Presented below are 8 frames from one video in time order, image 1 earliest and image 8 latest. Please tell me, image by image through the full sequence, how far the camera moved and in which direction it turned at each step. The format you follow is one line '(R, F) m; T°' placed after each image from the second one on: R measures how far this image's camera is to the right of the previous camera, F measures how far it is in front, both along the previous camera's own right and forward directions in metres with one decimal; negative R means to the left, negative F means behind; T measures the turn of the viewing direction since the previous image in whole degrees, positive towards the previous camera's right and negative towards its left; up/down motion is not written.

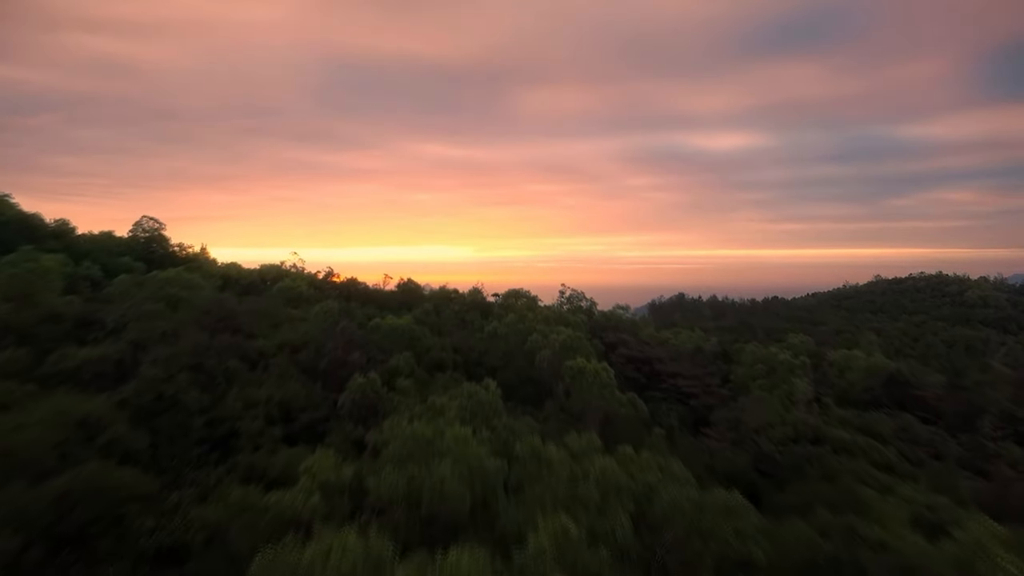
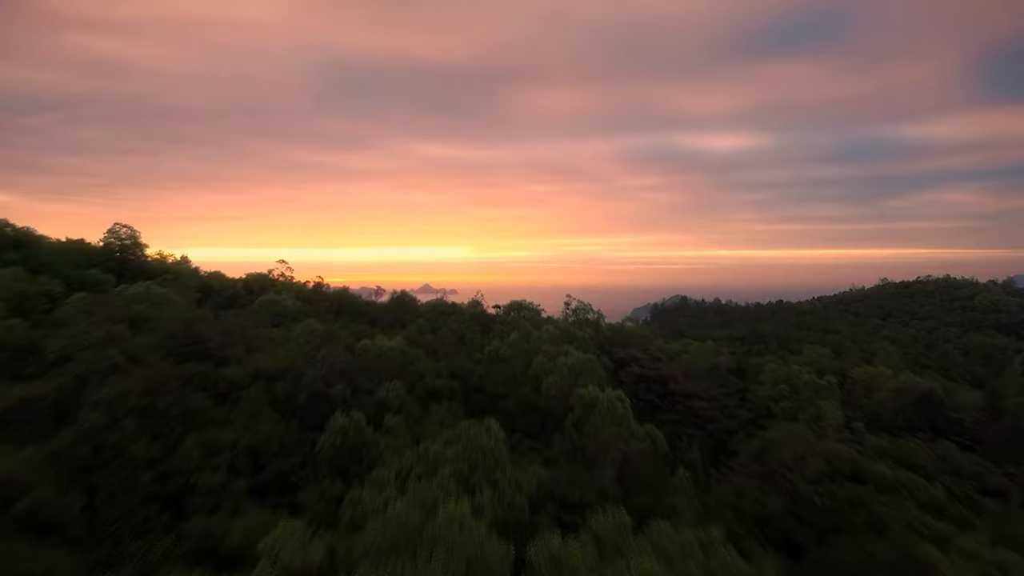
(-0.1, +1.1) m; 0°
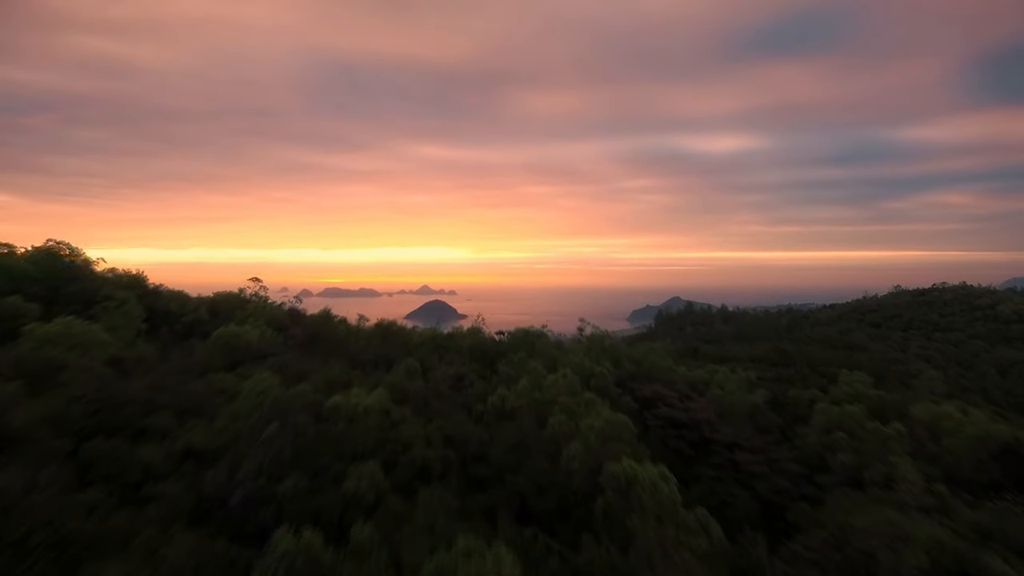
(-0.2, +2.1) m; 0°
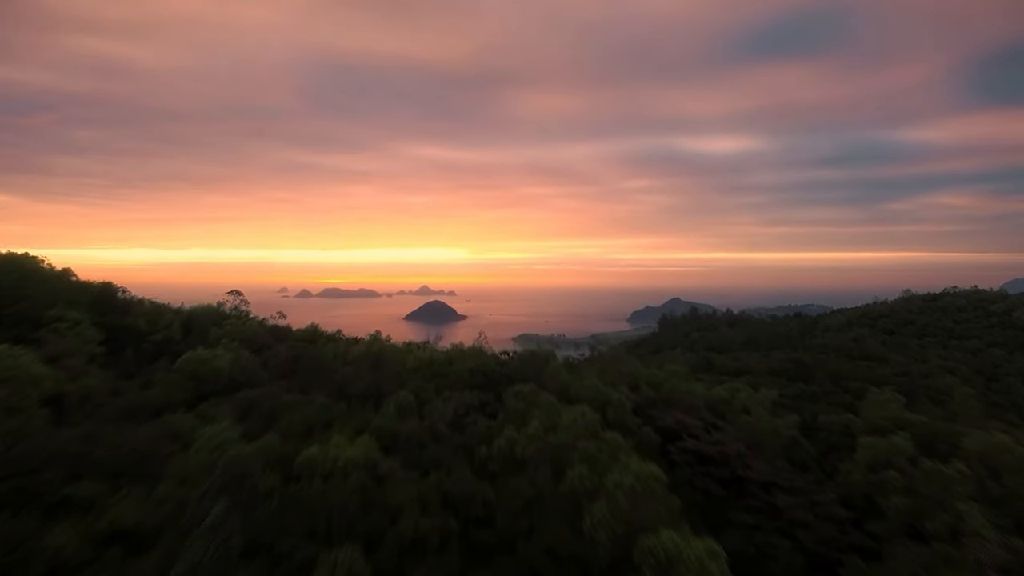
(-0.2, +1.3) m; 0°
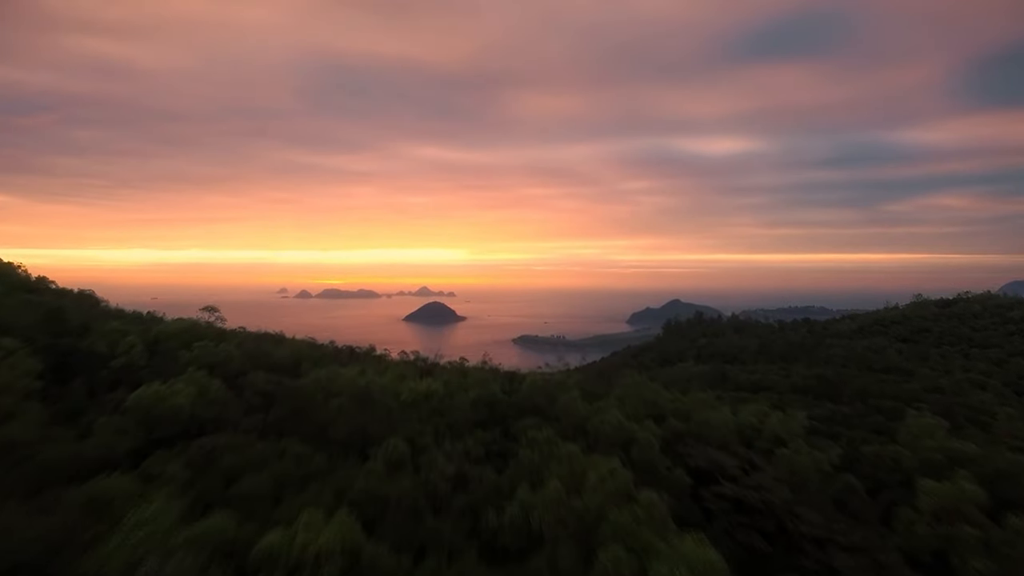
(-0.2, +1.4) m; 0°
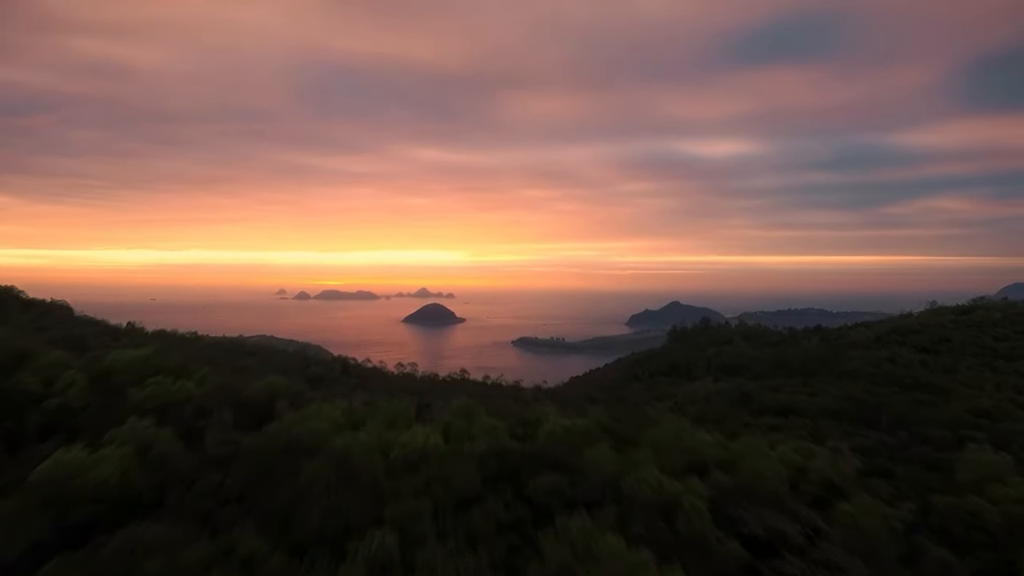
(-0.3, +1.7) m; 0°
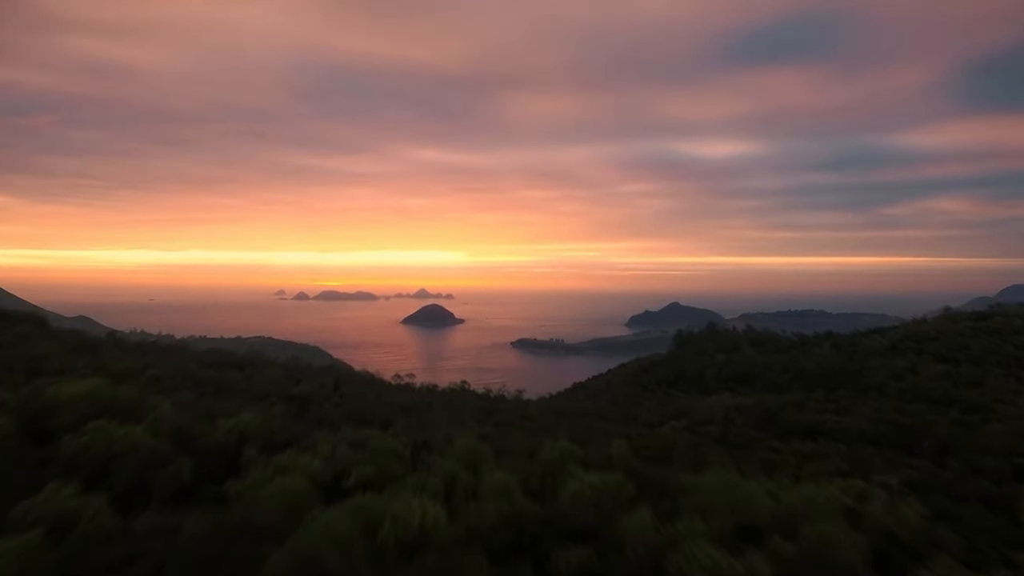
(-0.3, +1.5) m; 0°
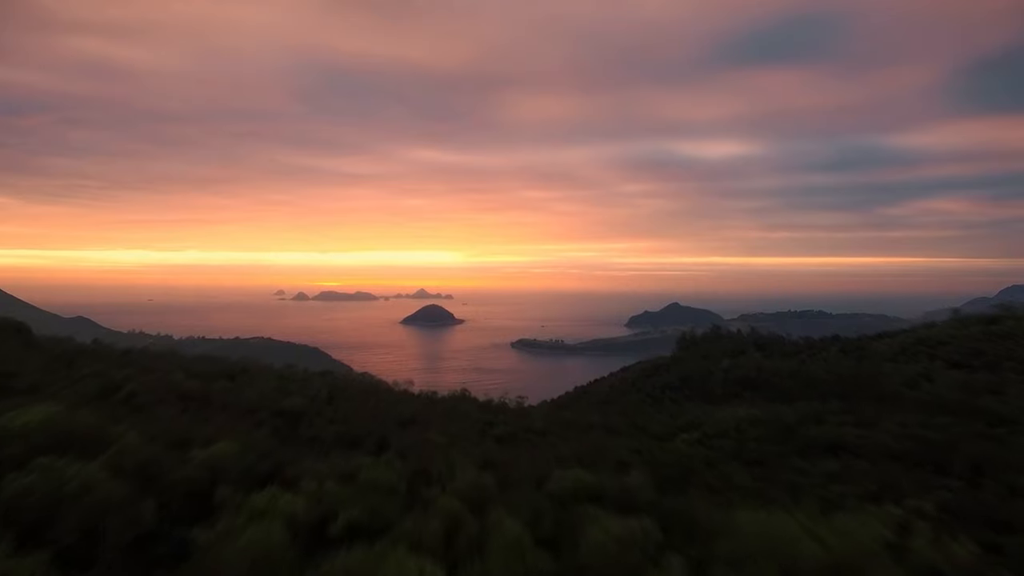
(-0.2, +1.0) m; 0°
